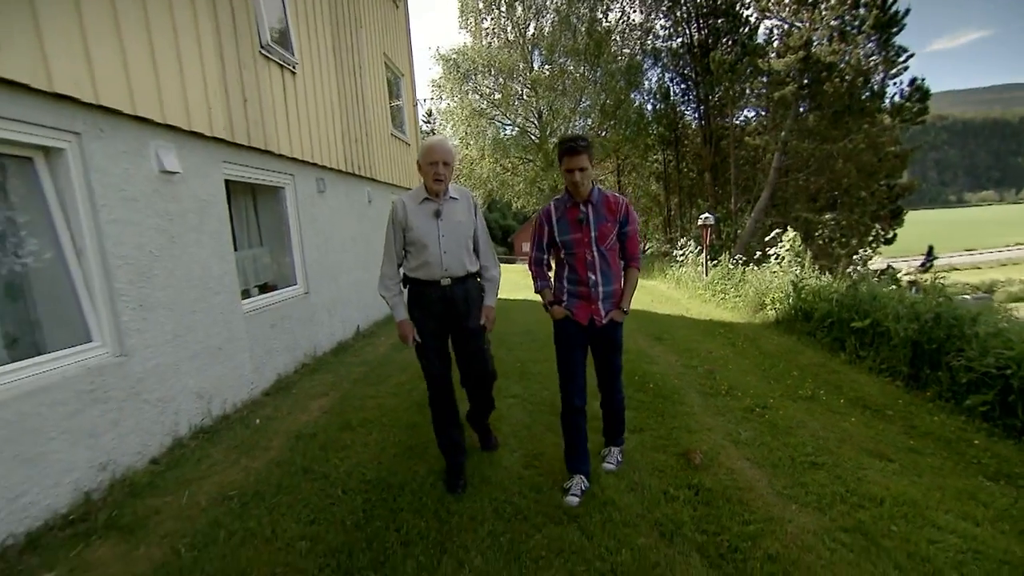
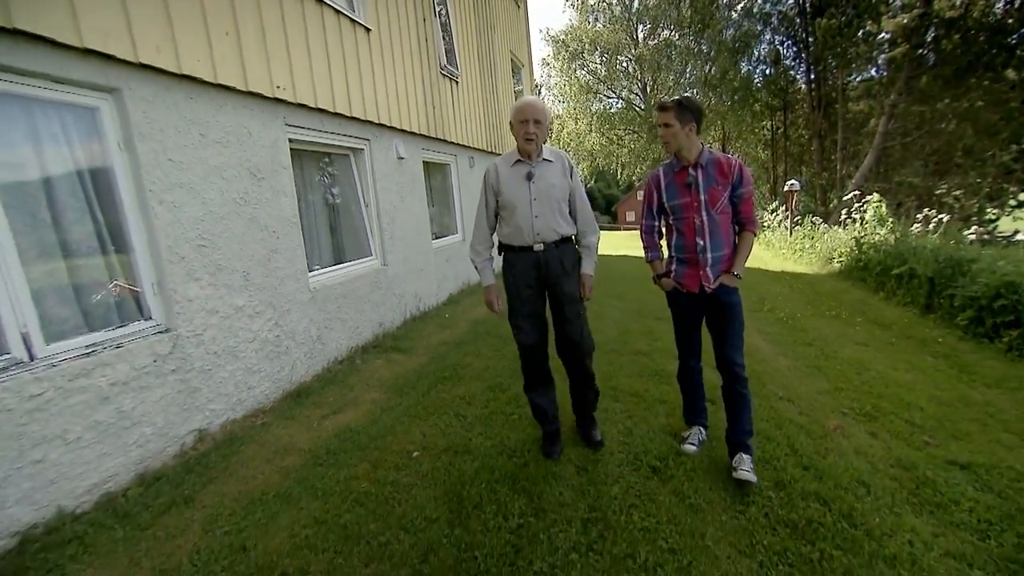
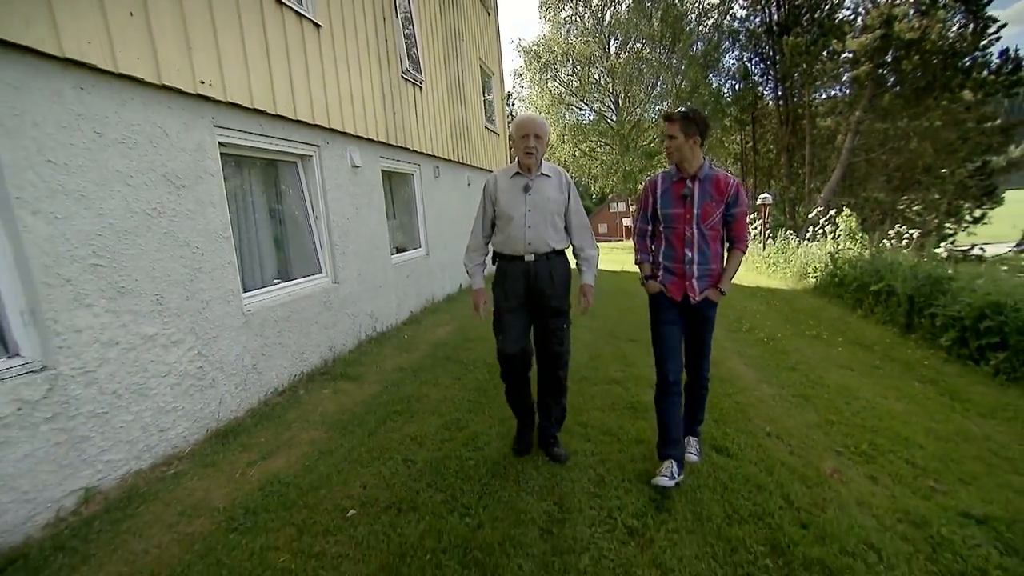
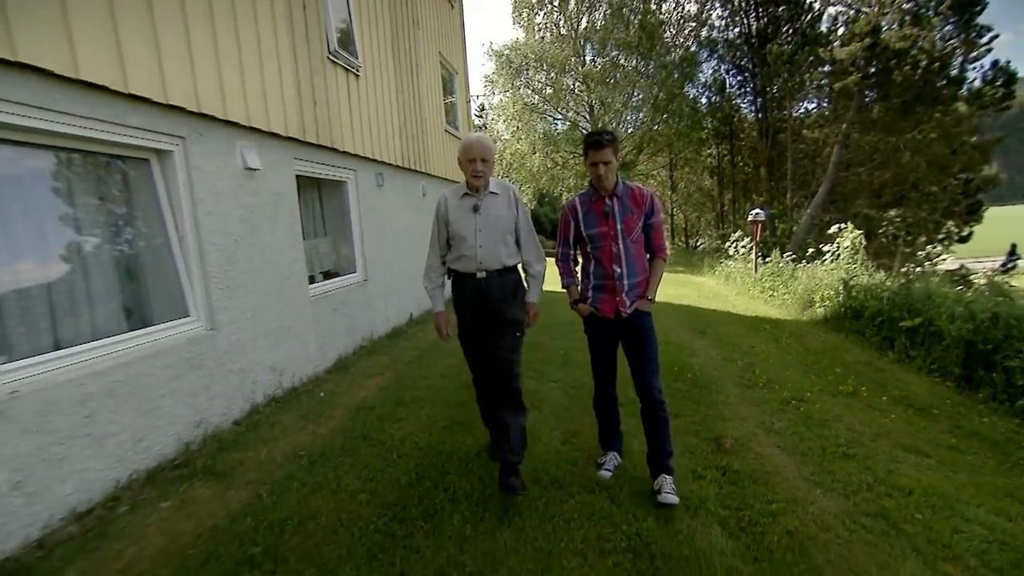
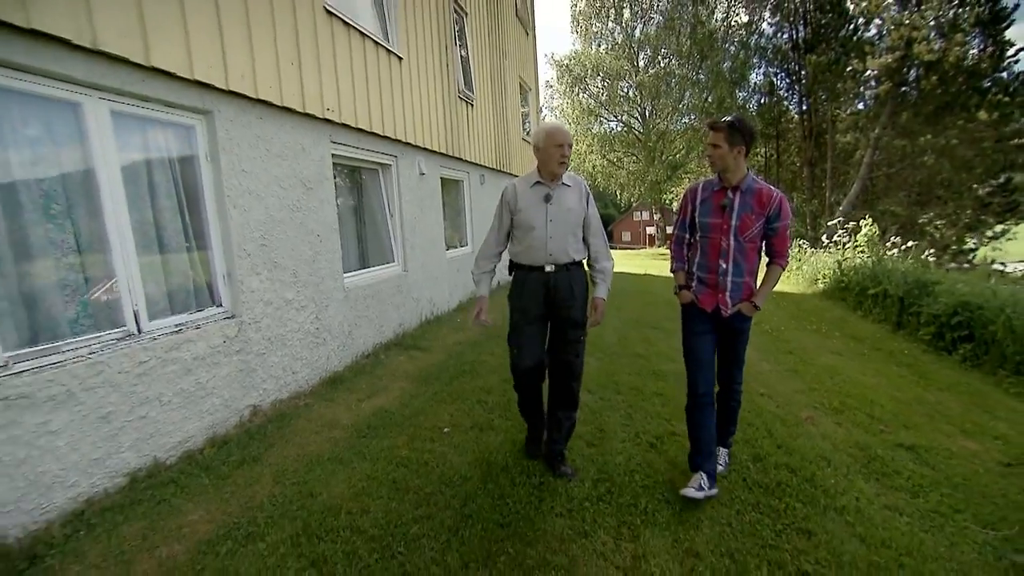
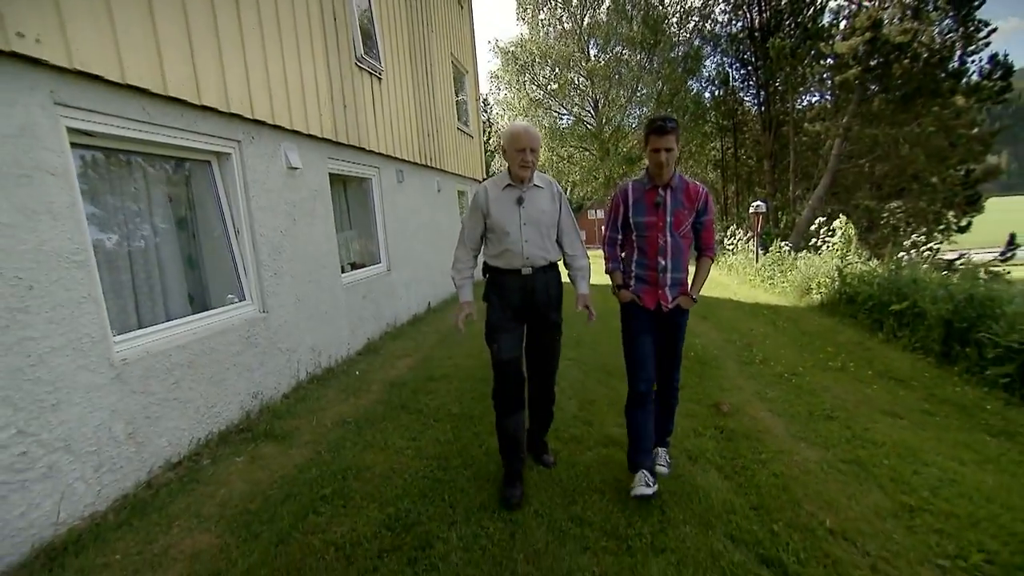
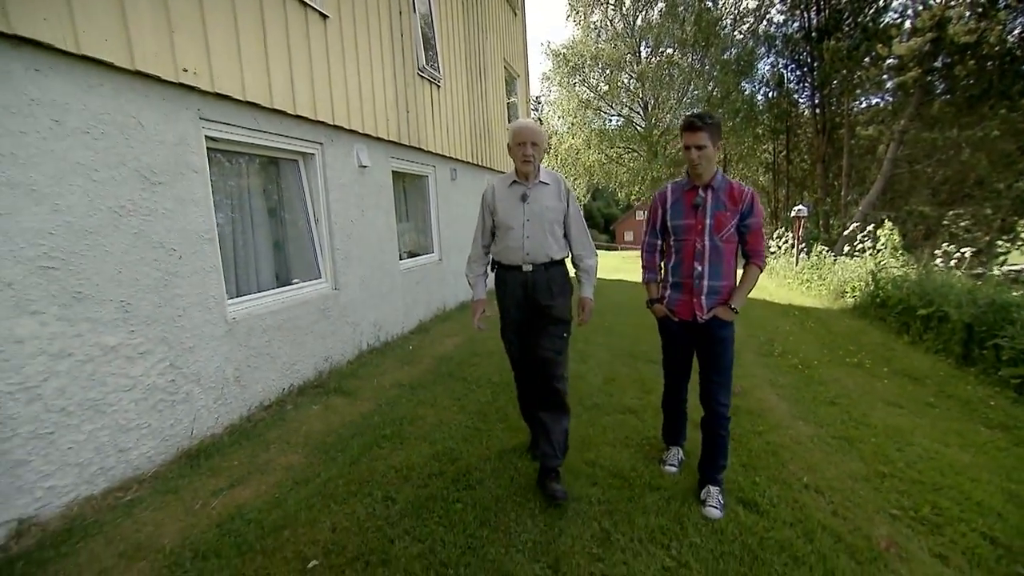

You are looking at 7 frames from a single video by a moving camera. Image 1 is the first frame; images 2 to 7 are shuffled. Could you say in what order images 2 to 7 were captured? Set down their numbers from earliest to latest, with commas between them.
4, 6, 7, 3, 2, 5
